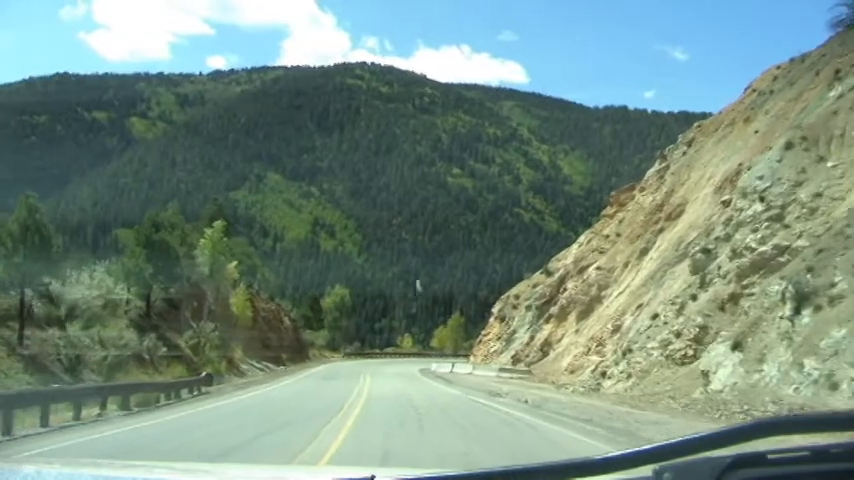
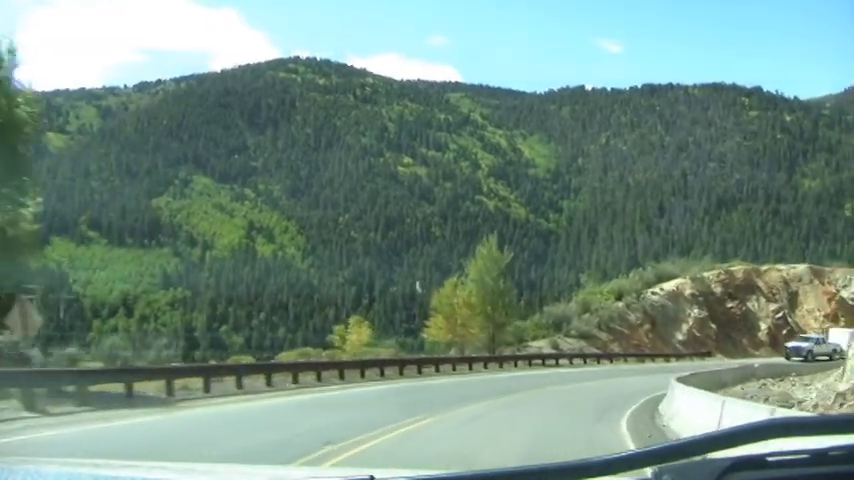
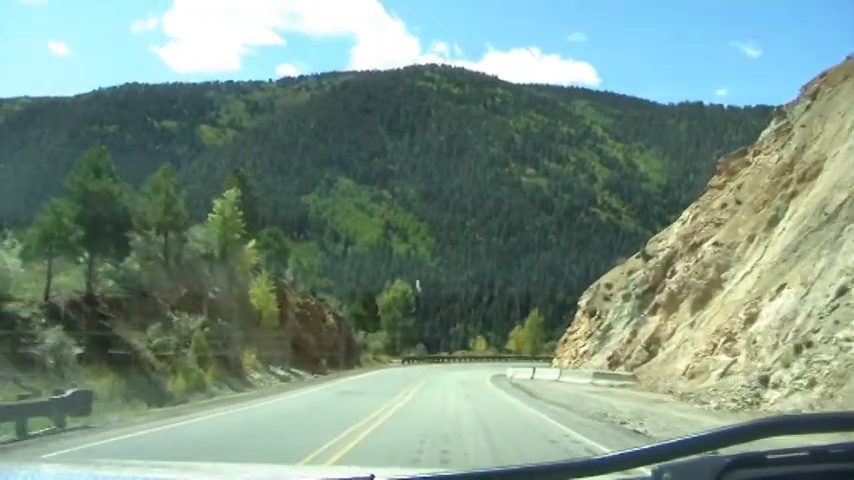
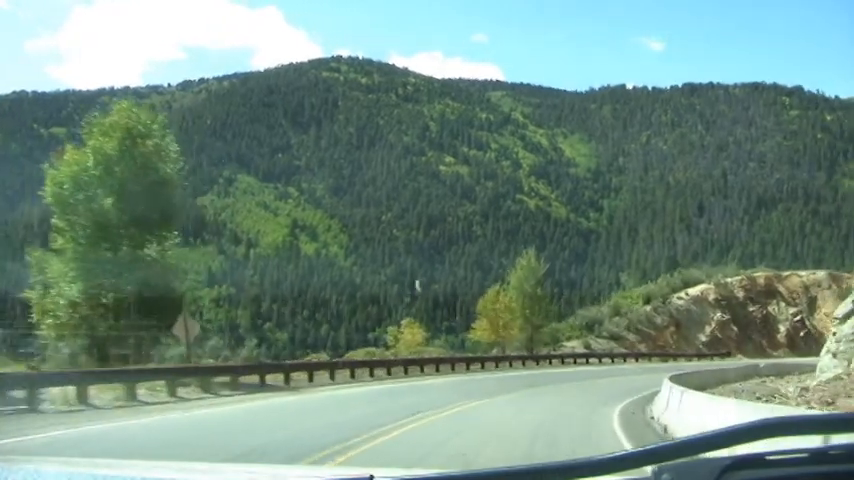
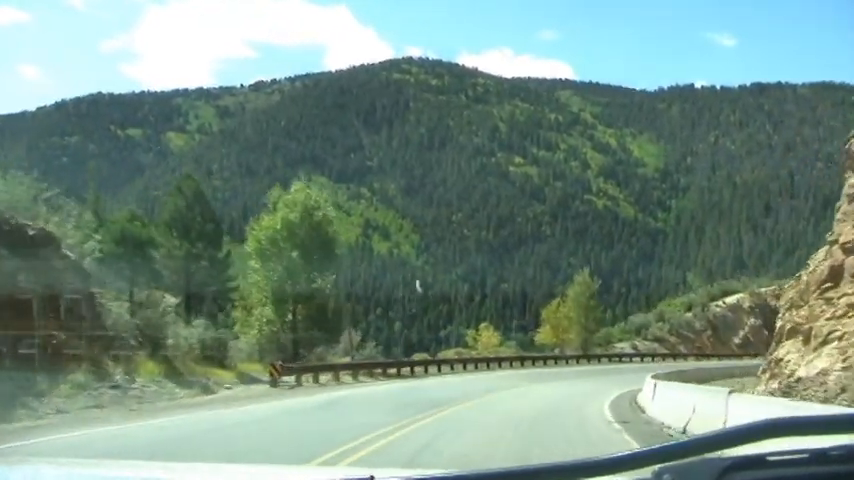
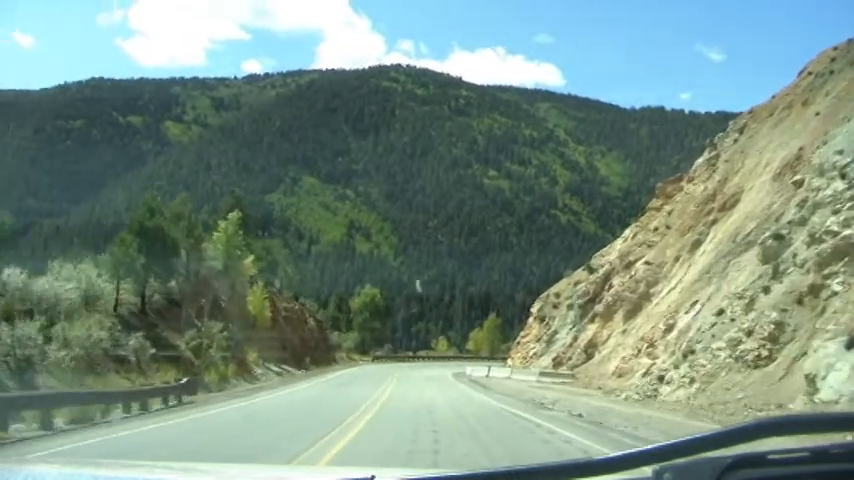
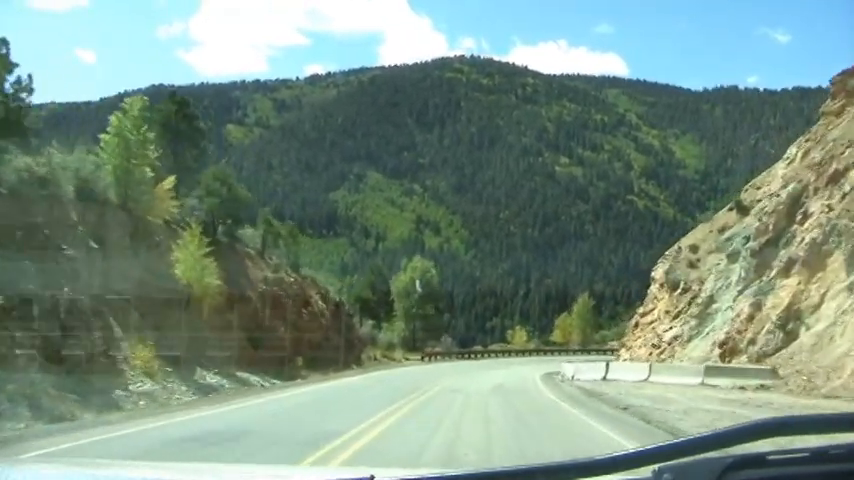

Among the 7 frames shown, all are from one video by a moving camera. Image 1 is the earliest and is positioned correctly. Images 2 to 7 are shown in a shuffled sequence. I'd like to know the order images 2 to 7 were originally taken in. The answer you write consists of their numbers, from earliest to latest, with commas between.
6, 3, 7, 5, 4, 2
